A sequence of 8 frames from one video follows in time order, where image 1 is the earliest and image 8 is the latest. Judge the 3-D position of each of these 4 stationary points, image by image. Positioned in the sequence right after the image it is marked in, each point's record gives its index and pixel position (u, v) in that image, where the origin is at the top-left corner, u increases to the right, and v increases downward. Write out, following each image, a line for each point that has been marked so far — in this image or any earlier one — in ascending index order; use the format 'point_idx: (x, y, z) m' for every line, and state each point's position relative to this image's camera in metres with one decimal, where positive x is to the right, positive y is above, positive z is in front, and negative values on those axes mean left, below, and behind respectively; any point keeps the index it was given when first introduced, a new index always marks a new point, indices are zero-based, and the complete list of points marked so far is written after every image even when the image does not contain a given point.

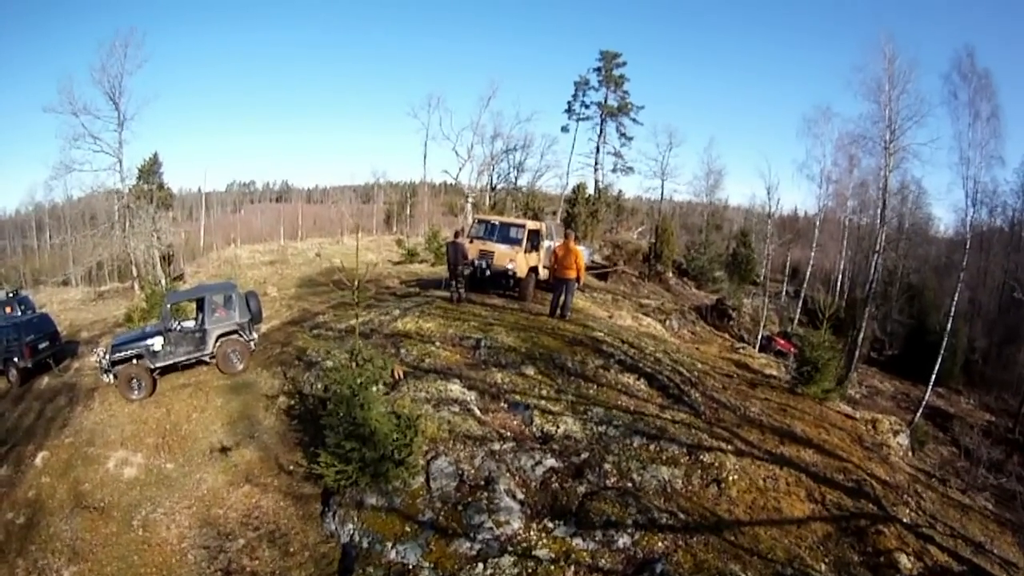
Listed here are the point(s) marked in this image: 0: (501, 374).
0: (-0.1, -1.4, +10.5) m
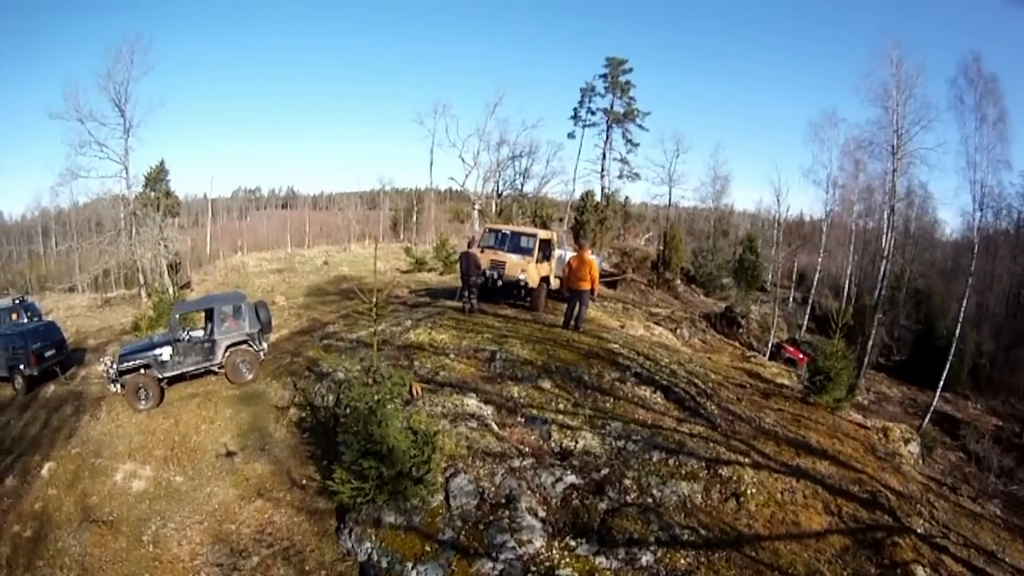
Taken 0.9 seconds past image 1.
0: (+0.2, -1.6, +10.4) m
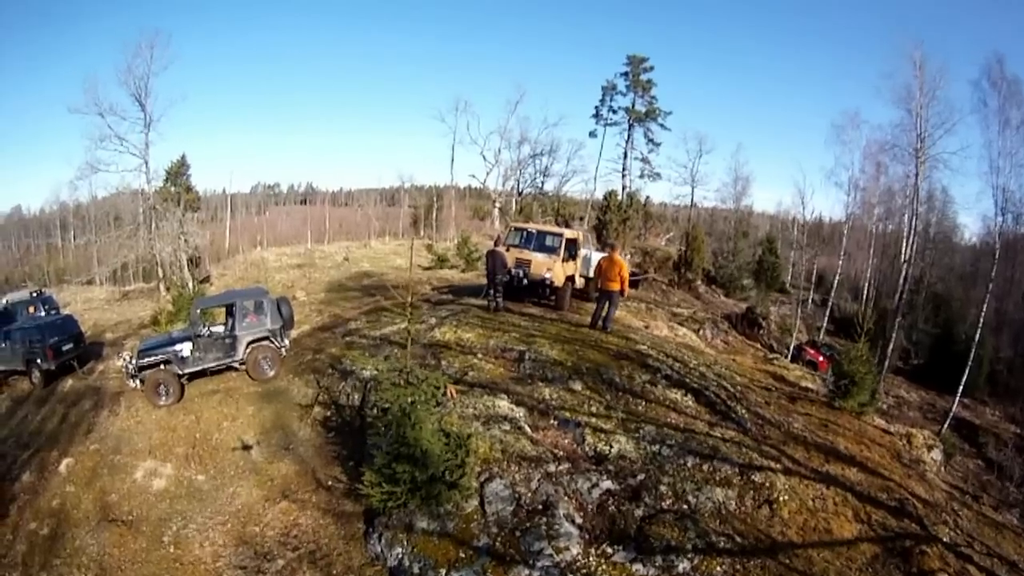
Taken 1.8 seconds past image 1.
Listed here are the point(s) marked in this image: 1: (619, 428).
0: (+0.6, -1.6, +10.1) m
1: (+1.6, -2.0, +9.5) m
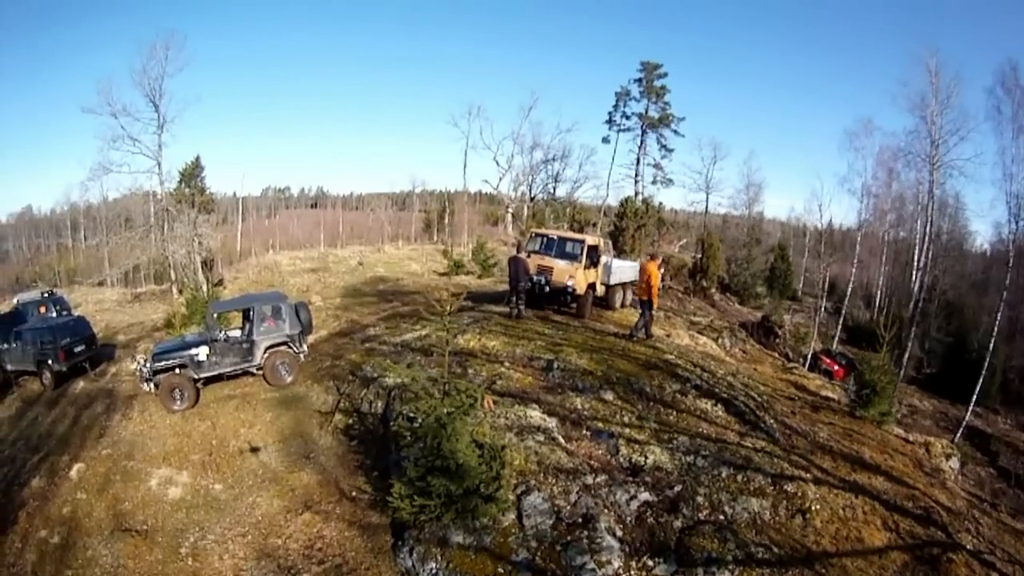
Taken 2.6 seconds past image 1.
0: (+1.1, -1.7, +9.8) m
1: (+2.0, -2.2, +9.2) m
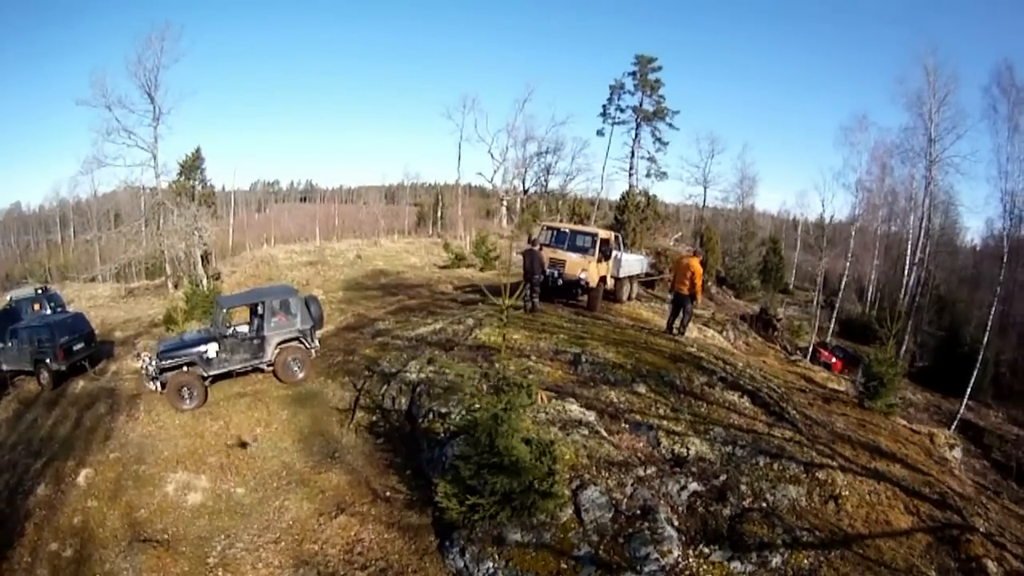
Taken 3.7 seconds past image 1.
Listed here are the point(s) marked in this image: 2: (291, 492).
0: (+1.5, -1.6, +9.6) m
1: (+2.5, -2.0, +9.1) m
2: (-3.0, -2.8, +8.8) m
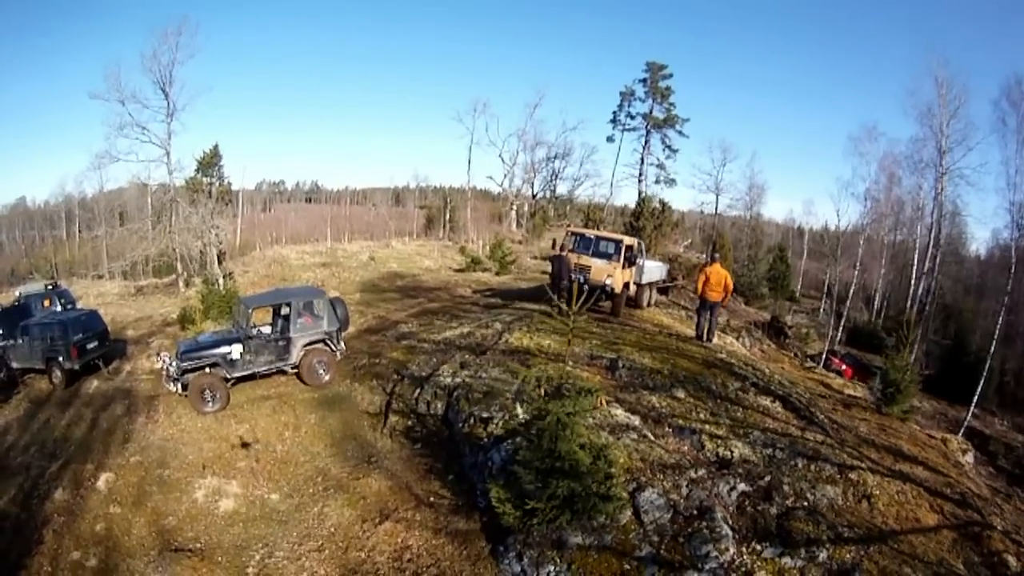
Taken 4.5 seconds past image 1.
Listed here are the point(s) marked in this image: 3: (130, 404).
0: (+2.1, -1.7, +9.5) m
1: (+3.0, -2.1, +9.0) m
2: (-2.5, -2.8, +8.6) m
3: (-8.0, -2.4, +13.4) m
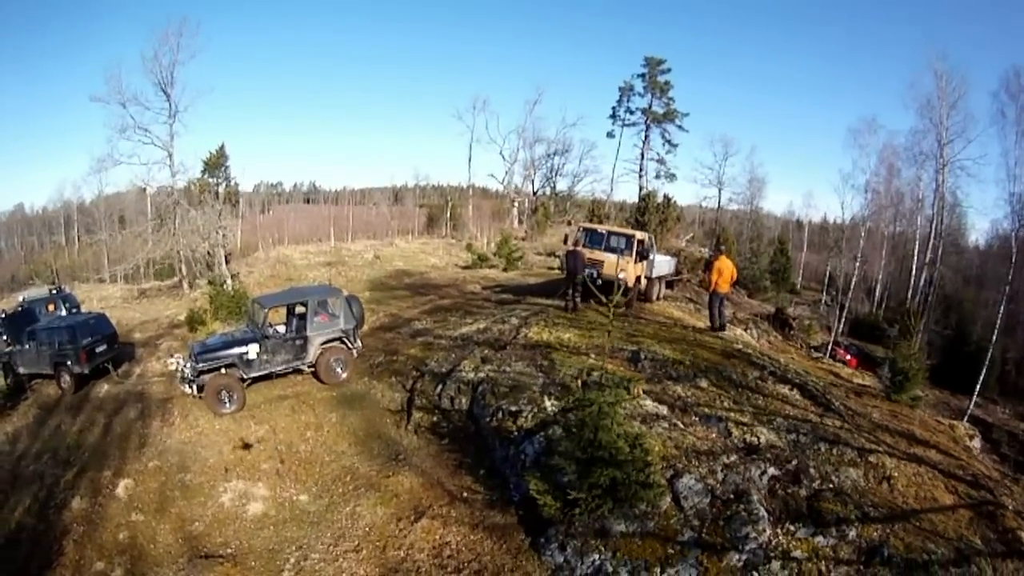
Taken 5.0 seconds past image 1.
0: (+2.5, -1.5, +9.5) m
1: (+3.4, -2.0, +9.0) m
2: (-2.1, -2.8, +8.6) m
3: (-7.6, -2.4, +13.3) m
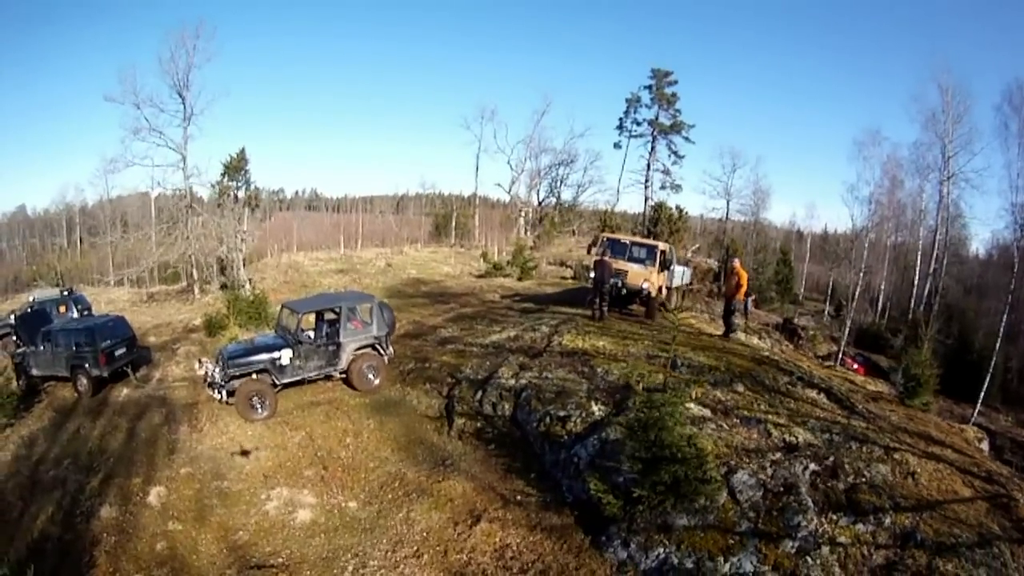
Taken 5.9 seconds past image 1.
0: (+3.1, -1.6, +9.6) m
1: (+4.1, -2.1, +9.1) m
2: (-1.4, -2.9, +8.6) m
3: (-7.0, -2.6, +13.3) m
